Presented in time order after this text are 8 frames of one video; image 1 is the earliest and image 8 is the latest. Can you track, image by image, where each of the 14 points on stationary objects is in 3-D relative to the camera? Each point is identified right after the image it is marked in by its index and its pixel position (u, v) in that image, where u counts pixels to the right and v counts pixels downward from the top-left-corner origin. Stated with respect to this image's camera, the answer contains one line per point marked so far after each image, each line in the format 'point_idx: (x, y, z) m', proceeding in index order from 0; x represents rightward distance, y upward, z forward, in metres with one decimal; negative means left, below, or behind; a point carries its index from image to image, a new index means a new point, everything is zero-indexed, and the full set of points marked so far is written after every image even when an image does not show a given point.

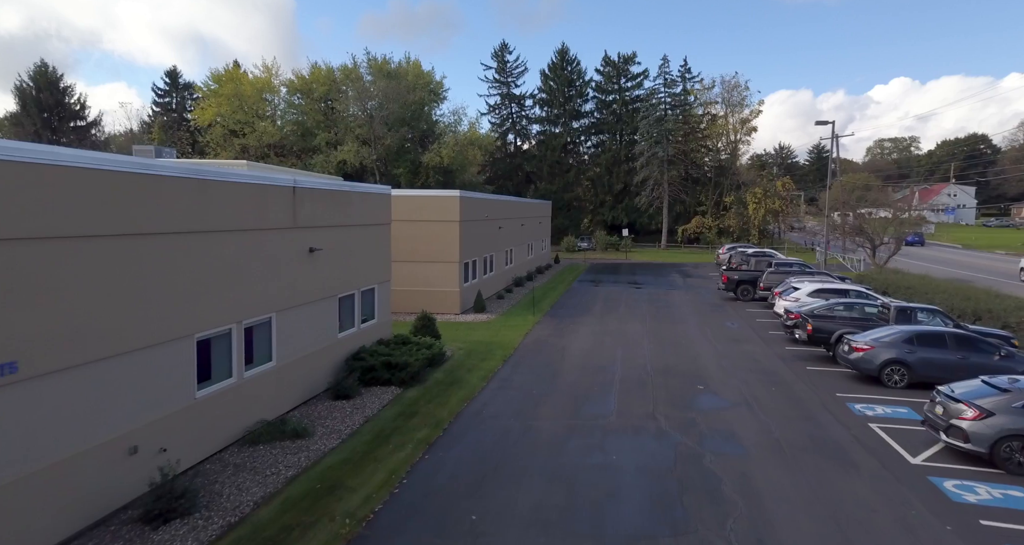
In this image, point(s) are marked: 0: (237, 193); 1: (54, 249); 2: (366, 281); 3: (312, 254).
0: (-4.9, +1.4, +10.1) m
1: (-5.5, +0.3, +6.8) m
2: (-3.9, -0.2, +15.2) m
3: (-4.4, +0.4, +12.6) m
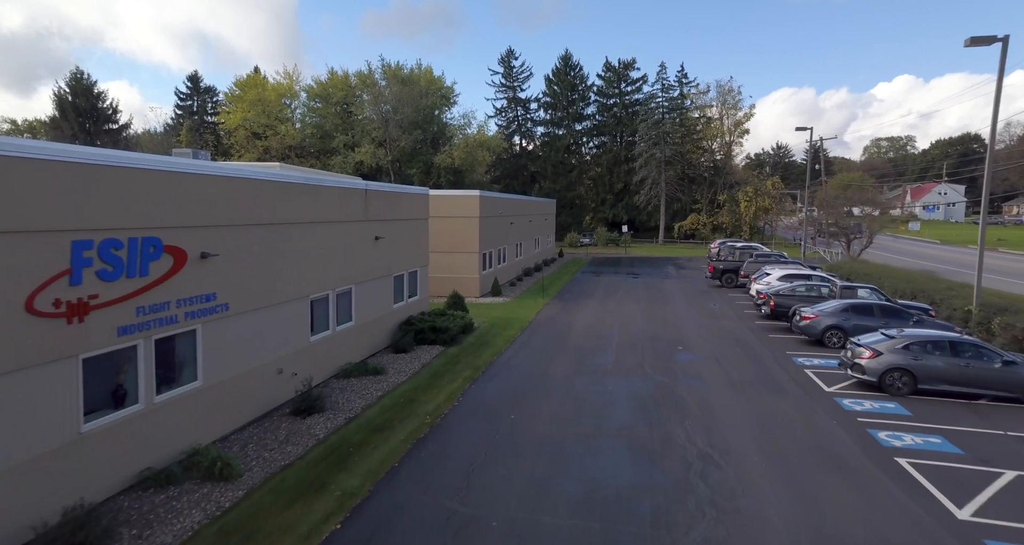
0: (-4.3, +1.9, +13.7) m
1: (-4.9, +0.7, +10.4) m
2: (-3.3, +0.3, +18.8) m
3: (-3.9, +0.9, +16.2) m
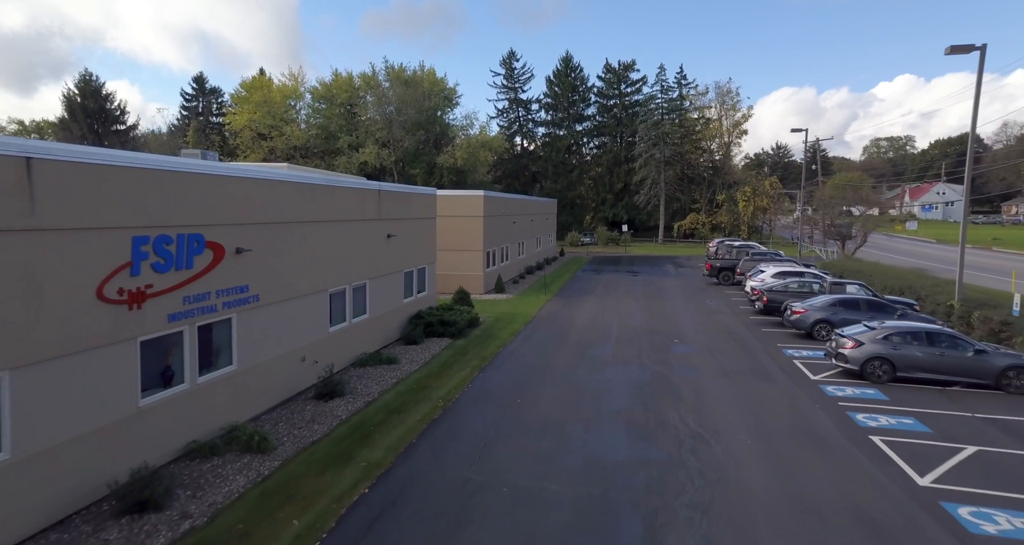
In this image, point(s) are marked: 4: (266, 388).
0: (-4.2, +2.0, +14.6) m
1: (-4.8, +0.8, +11.3) m
2: (-3.2, +0.4, +19.7) m
3: (-3.7, +1.0, +17.1) m
4: (-4.8, -2.3, +11.0) m
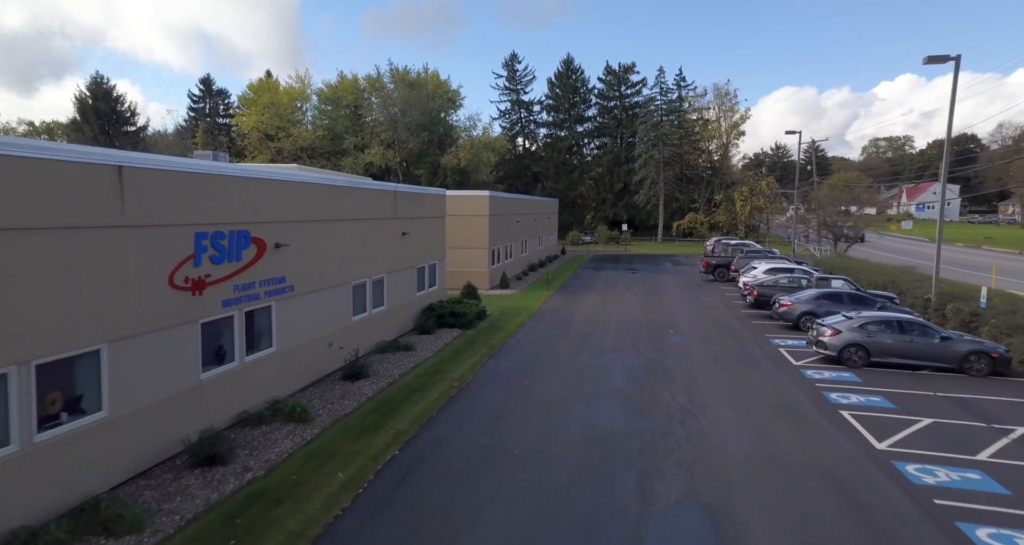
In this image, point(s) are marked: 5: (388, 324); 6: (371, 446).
0: (-4.0, +2.2, +15.9) m
1: (-4.6, +1.0, +12.5) m
2: (-3.0, +0.6, +21.0) m
3: (-3.5, +1.2, +18.4) m
4: (-4.6, -2.1, +12.3) m
5: (-3.7, -1.5, +16.9) m
6: (-2.4, -3.0, +9.6) m
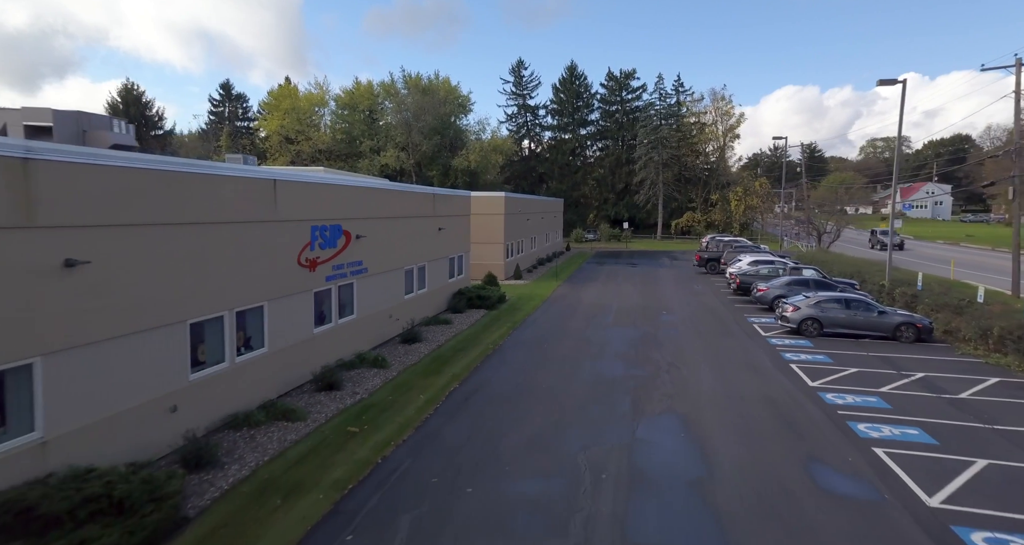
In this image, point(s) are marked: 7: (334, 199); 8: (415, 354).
0: (-3.3, +2.6, +19.4) m
1: (-3.9, +1.4, +16.0) m
2: (-2.3, +1.0, +24.5) m
3: (-2.8, +1.6, +21.9) m
4: (-3.9, -1.7, +15.8) m
5: (-3.0, -1.1, +20.4) m
6: (-1.7, -2.6, +13.1) m
7: (-4.4, +1.8, +13.8) m
8: (-2.7, -2.2, +15.4) m
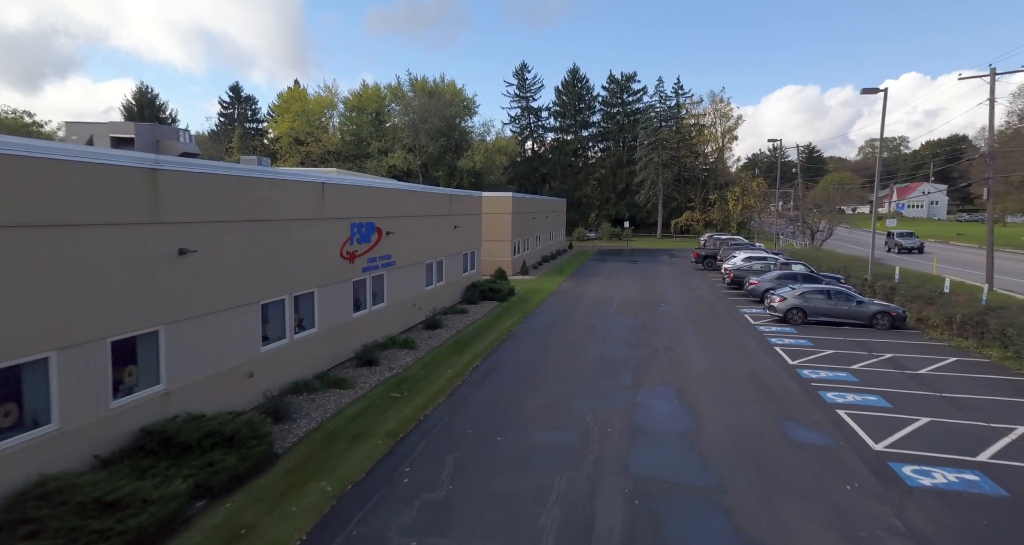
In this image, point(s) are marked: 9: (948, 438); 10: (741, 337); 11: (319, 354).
0: (-2.9, +2.8, +21.1) m
1: (-3.5, +1.6, +17.8) m
2: (-1.9, +1.2, +26.2) m
3: (-2.4, +1.8, +23.7) m
4: (-3.5, -1.5, +17.6) m
5: (-2.6, -0.9, +22.2) m
6: (-1.4, -2.3, +14.9) m
7: (-4.0, +2.0, +15.6) m
8: (-2.3, -2.0, +17.2) m
9: (+7.8, -3.0, +10.0) m
10: (+7.5, -2.2, +18.5) m
11: (-4.4, -1.9, +12.9) m
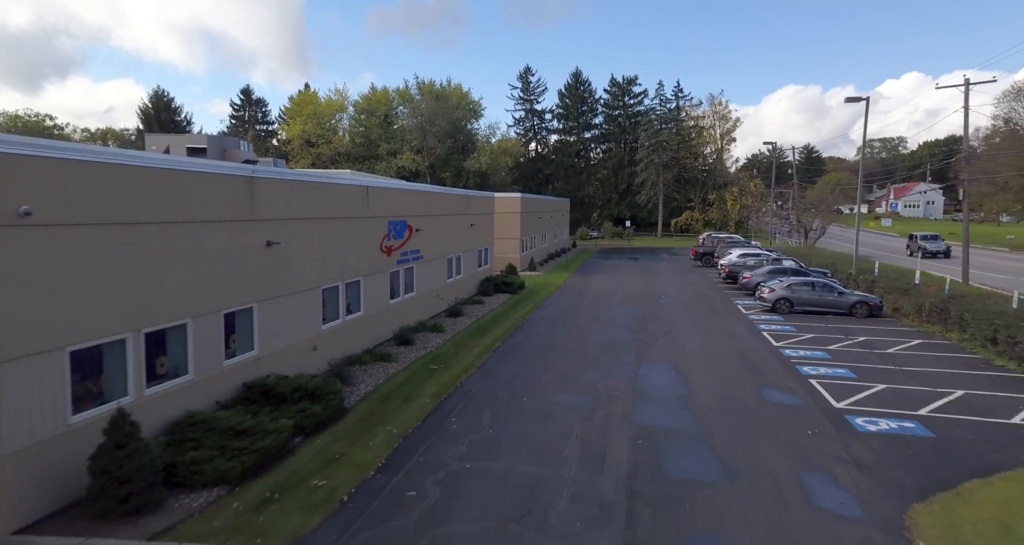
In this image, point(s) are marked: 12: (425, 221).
0: (-2.4, +3.0, +23.2) m
1: (-3.0, +1.9, +19.8) m
2: (-1.4, +1.4, +28.3) m
3: (-1.9, +2.1, +25.7) m
4: (-3.0, -1.2, +19.6) m
5: (-2.1, -0.7, +24.2) m
6: (-0.8, -2.1, +16.9) m
7: (-3.5, +2.3, +17.6) m
8: (-1.8, -1.8, +19.2) m
9: (+8.3, -2.7, +12.0) m
10: (+8.1, -1.9, +20.5) m
11: (-3.9, -1.6, +14.9) m
12: (-3.1, +1.8, +19.6) m
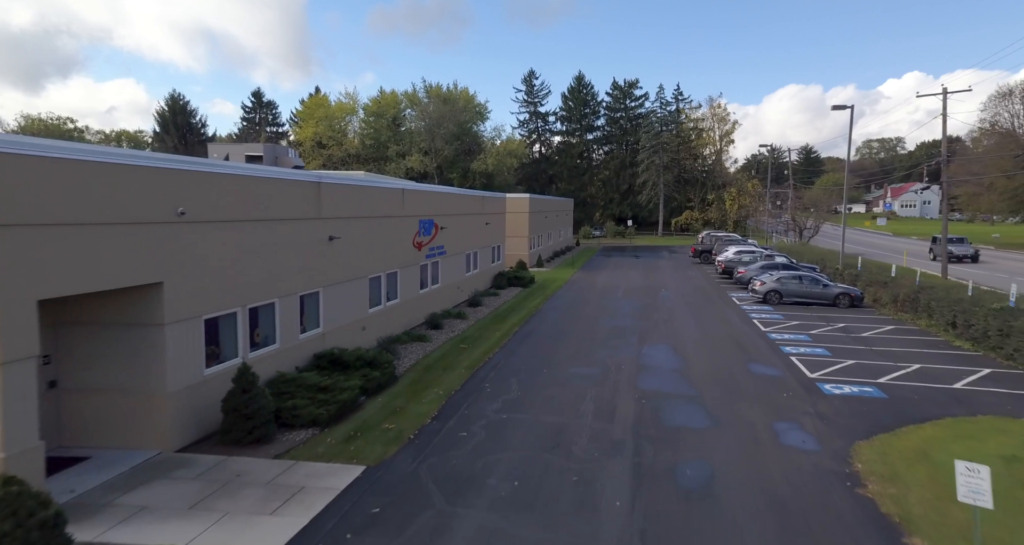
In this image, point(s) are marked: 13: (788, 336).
0: (-1.8, +3.3, +25.2) m
1: (-2.5, +2.1, +21.9) m
2: (-0.8, +1.7, +30.3) m
3: (-1.3, +2.3, +27.7) m
4: (-2.5, -1.0, +21.7) m
5: (-1.6, -0.4, +26.2) m
6: (-0.3, -1.9, +19.0) m
7: (-2.9, +2.5, +19.7) m
8: (-1.2, -1.5, +21.2) m
9: (+8.8, -2.5, +14.1) m
10: (+8.6, -1.7, +22.6) m
11: (-3.4, -1.4, +17.0) m
12: (-2.5, +2.0, +21.7) m
13: (+9.1, -2.1, +18.4) m
